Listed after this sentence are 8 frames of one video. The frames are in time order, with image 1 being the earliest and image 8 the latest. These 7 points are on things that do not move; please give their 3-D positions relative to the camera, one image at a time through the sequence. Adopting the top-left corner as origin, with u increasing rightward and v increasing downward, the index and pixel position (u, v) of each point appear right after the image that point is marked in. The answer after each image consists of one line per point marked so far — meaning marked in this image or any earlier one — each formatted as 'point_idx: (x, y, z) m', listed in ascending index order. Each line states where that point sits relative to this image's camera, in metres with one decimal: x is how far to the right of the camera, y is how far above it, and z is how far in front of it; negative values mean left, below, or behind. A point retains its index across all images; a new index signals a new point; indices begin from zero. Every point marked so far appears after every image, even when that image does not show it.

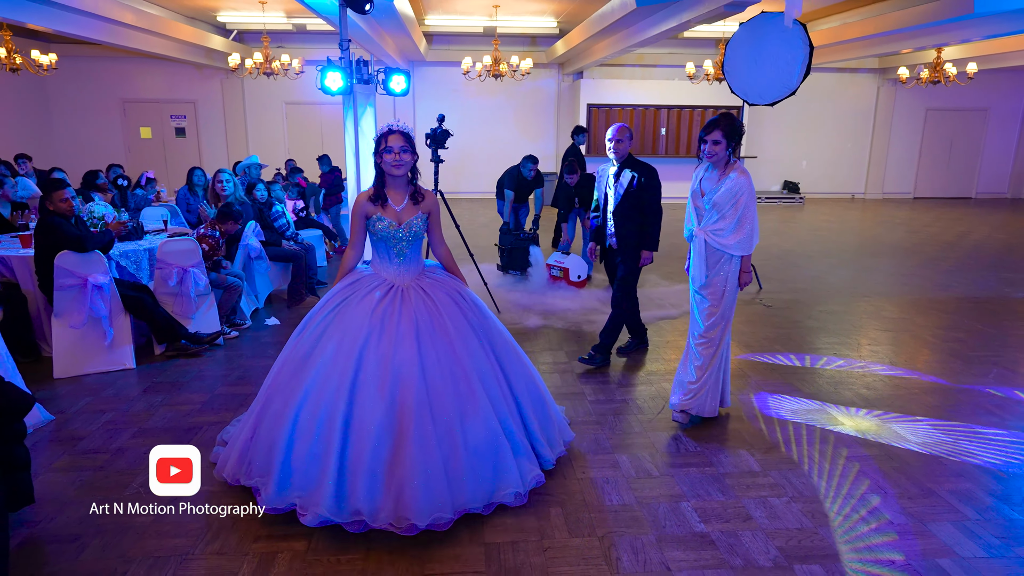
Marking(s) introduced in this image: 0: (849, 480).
0: (+1.3, -0.7, +2.8) m
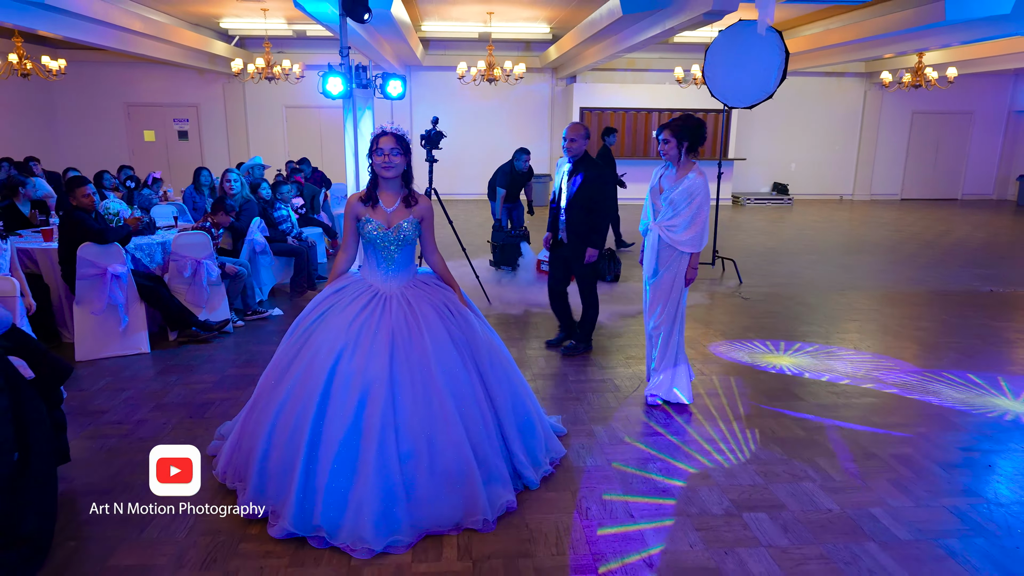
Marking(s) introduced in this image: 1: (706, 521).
0: (+1.3, -0.7, +3.1) m
1: (+0.7, -0.8, +2.5) m
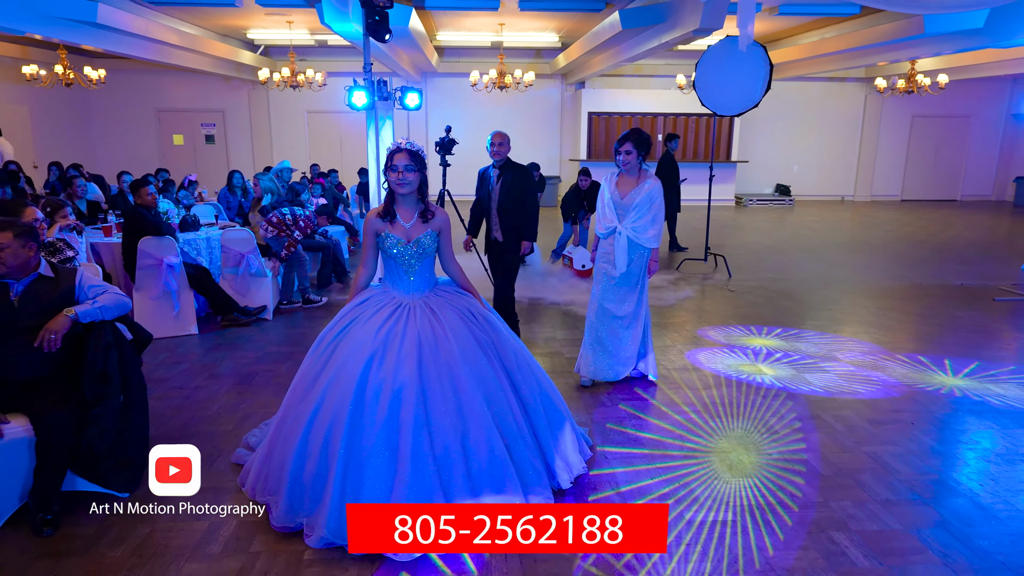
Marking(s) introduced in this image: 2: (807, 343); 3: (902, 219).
0: (+1.3, -0.6, +3.6) m
1: (+0.7, -0.7, +3.0) m
2: (+2.0, -0.4, +4.7) m
3: (+7.3, +1.3, +12.7) m
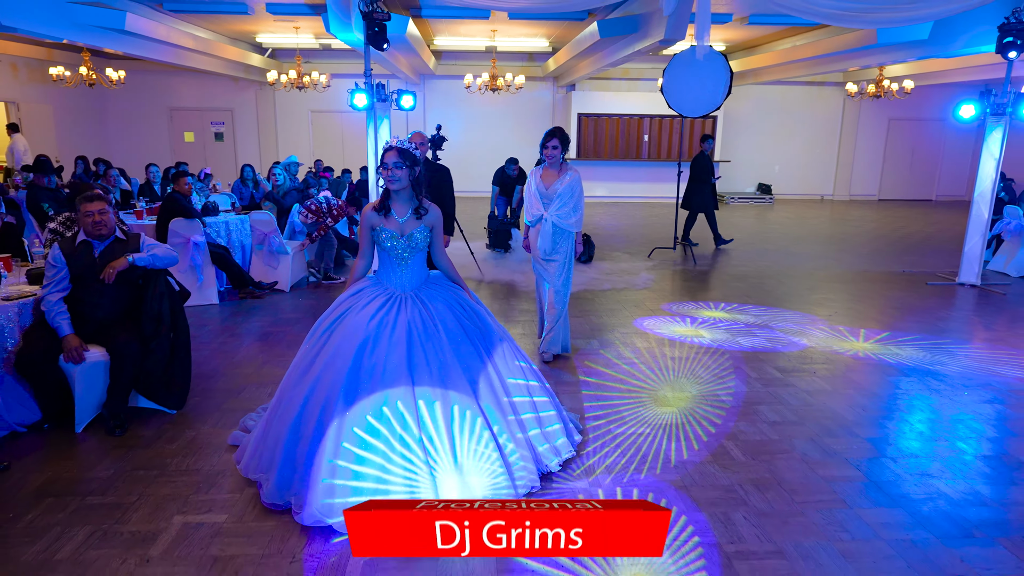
0: (+1.1, -0.4, +4.3) m
1: (+0.5, -0.6, +3.7) m
2: (+1.9, -0.2, +5.4) m
3: (+7.1, +1.4, +13.4) m
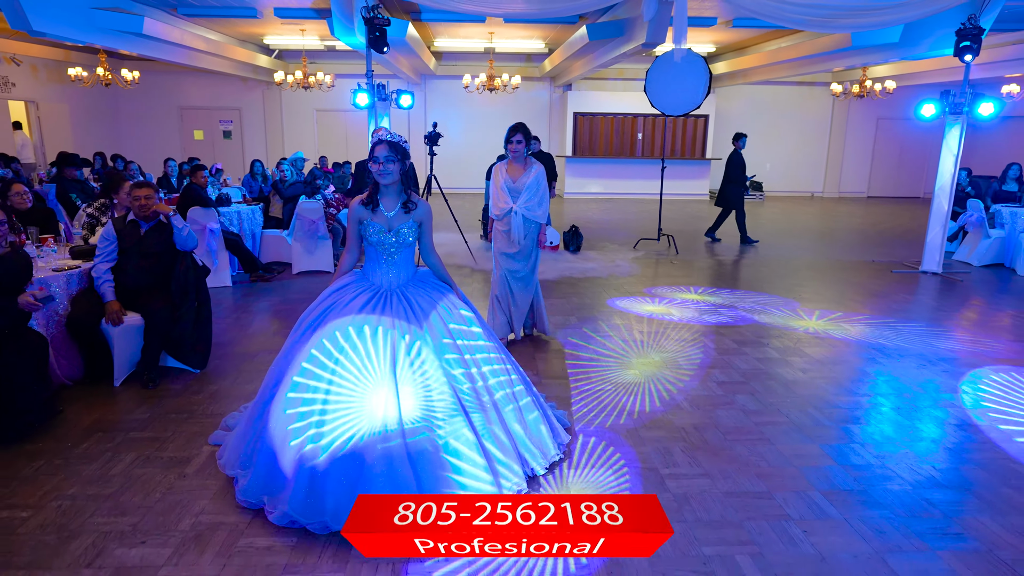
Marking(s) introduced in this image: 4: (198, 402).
0: (+1.0, -0.3, +4.8) m
1: (+0.4, -0.4, +4.2) m
2: (+1.8, -0.1, +5.9) m
3: (+7.1, +1.5, +13.9) m
4: (-1.5, -0.6, +3.4) m
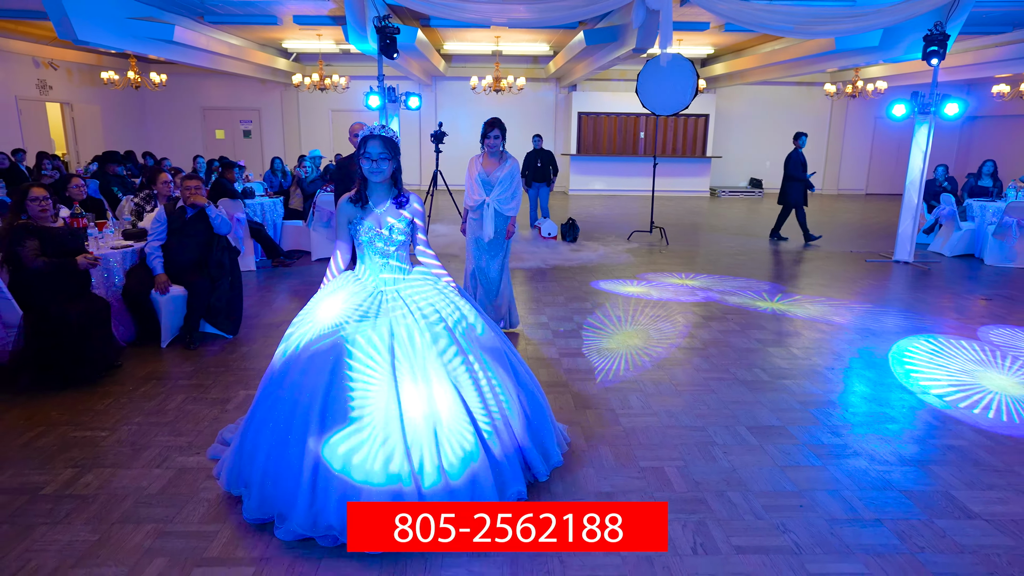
0: (+0.9, -0.2, +5.3) m
1: (+0.3, -0.3, +4.8) m
2: (+1.7, +0.1, +6.4) m
3: (+7.2, +1.7, +14.3) m
4: (-1.6, -0.4, +4.0) m
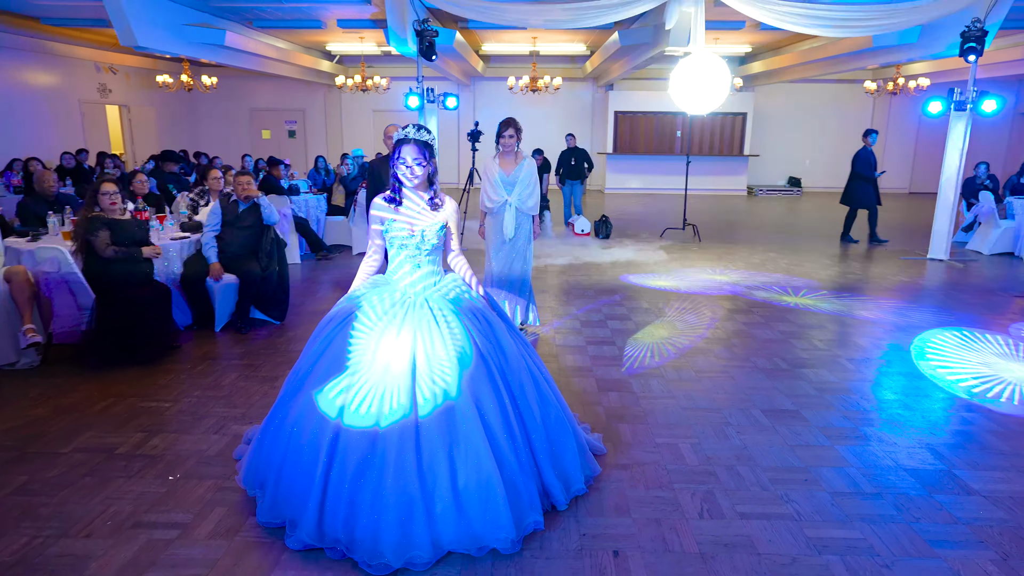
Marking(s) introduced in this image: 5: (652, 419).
0: (+1.2, -0.1, +5.5) m
1: (+0.6, -0.2, +5.0) m
2: (+2.1, +0.1, +6.5) m
3: (+8.0, +1.7, +14.1) m
4: (-1.4, -0.3, +4.2) m
5: (+0.6, -0.6, +3.1) m
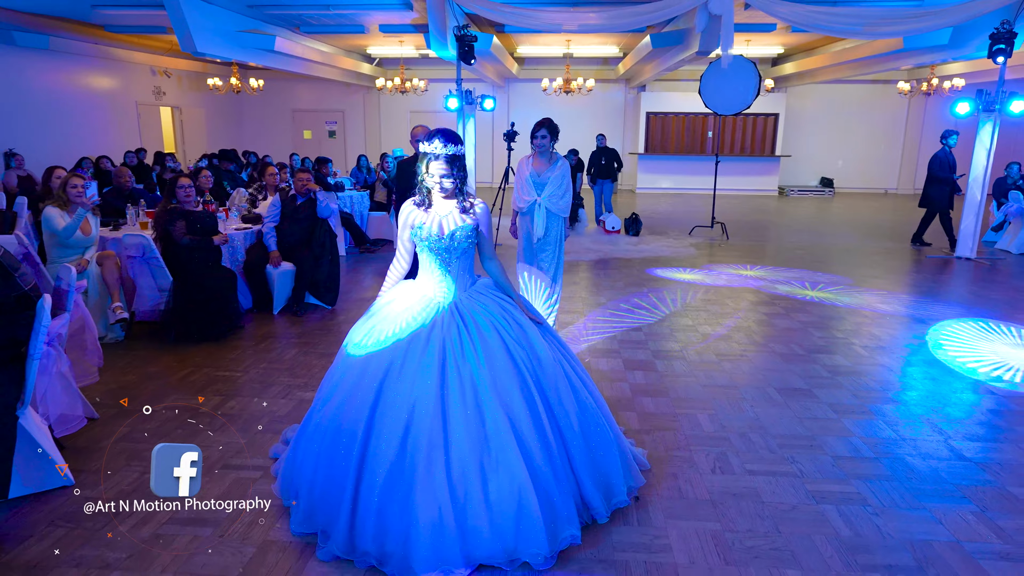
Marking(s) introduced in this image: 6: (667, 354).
0: (+1.5, -0.1, +5.8) m
1: (+0.8, -0.2, +5.3) m
2: (+2.4, +0.2, +6.7) m
3: (+8.7, +1.6, +14.0) m
4: (-1.2, -0.3, +4.6) m
5: (+0.8, -0.5, +3.4) m
6: (+0.9, -0.4, +4.1) m
